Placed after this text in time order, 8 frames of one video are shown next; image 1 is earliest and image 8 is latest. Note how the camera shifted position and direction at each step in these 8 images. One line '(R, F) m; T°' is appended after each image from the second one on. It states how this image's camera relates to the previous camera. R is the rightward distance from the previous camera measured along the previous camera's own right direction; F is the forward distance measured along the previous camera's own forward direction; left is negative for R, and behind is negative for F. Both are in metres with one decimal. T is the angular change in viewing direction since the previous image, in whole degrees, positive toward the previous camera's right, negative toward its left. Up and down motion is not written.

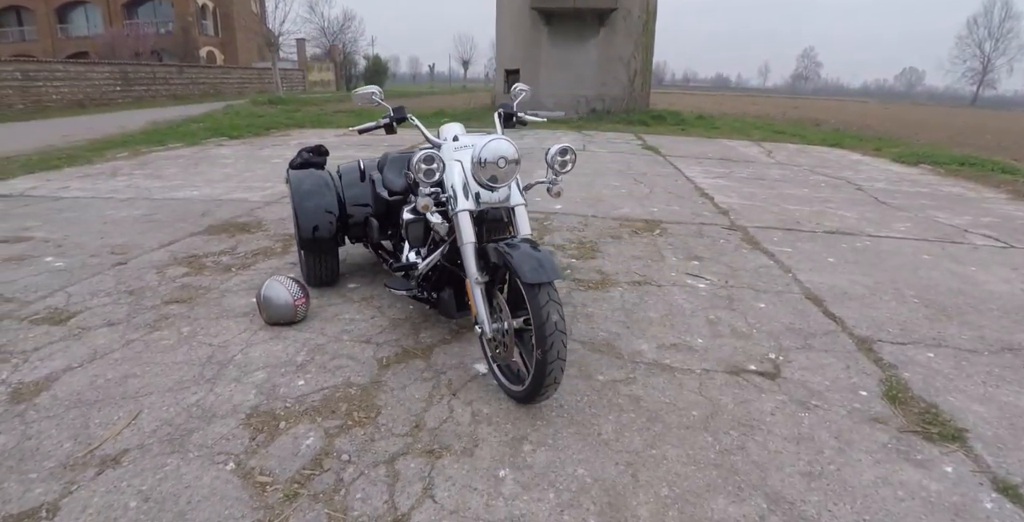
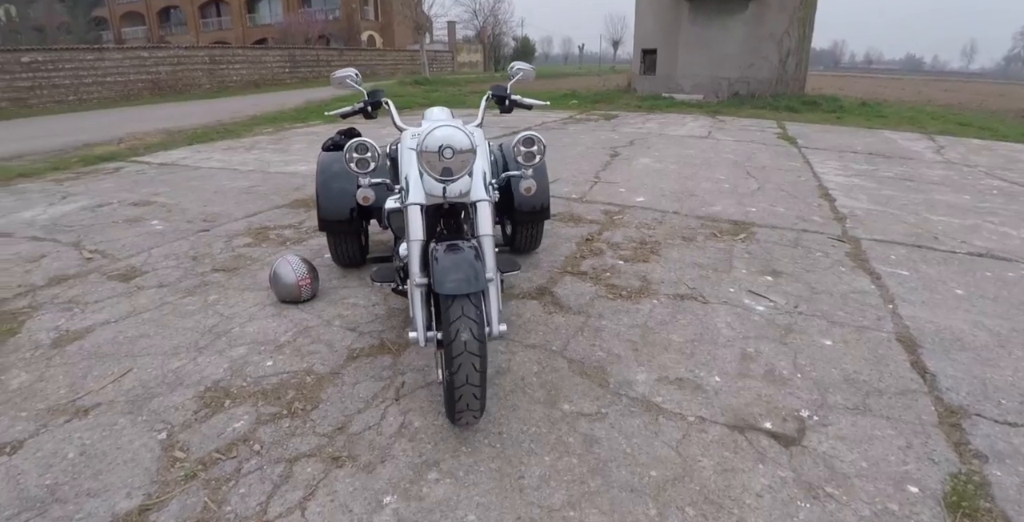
(+0.8, +0.5) m; -16°
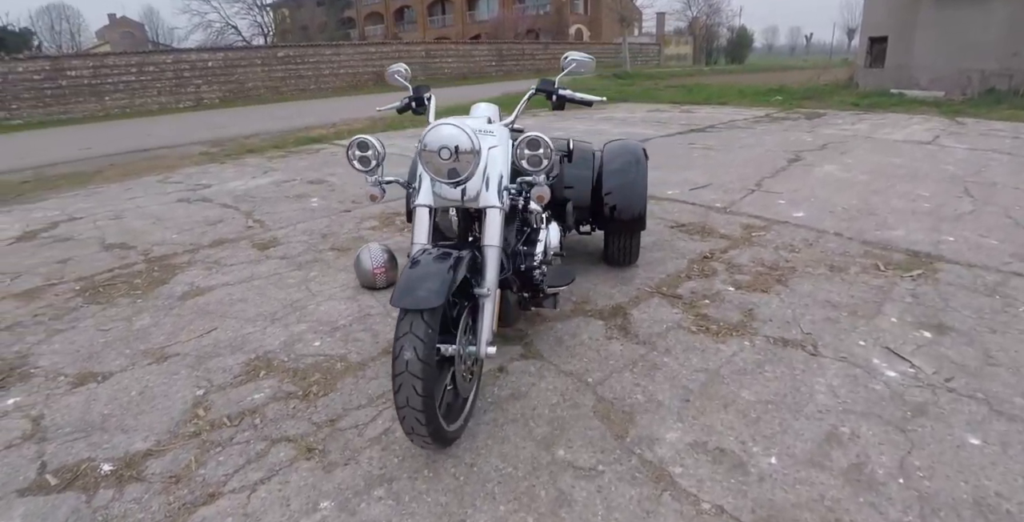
(+0.7, +0.4) m; -20°
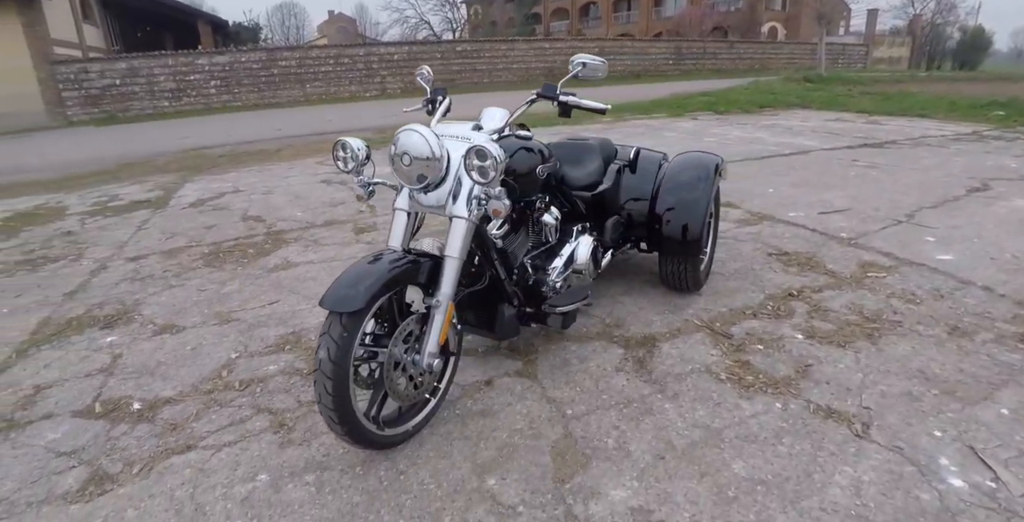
(+0.7, +0.2) m; -17°
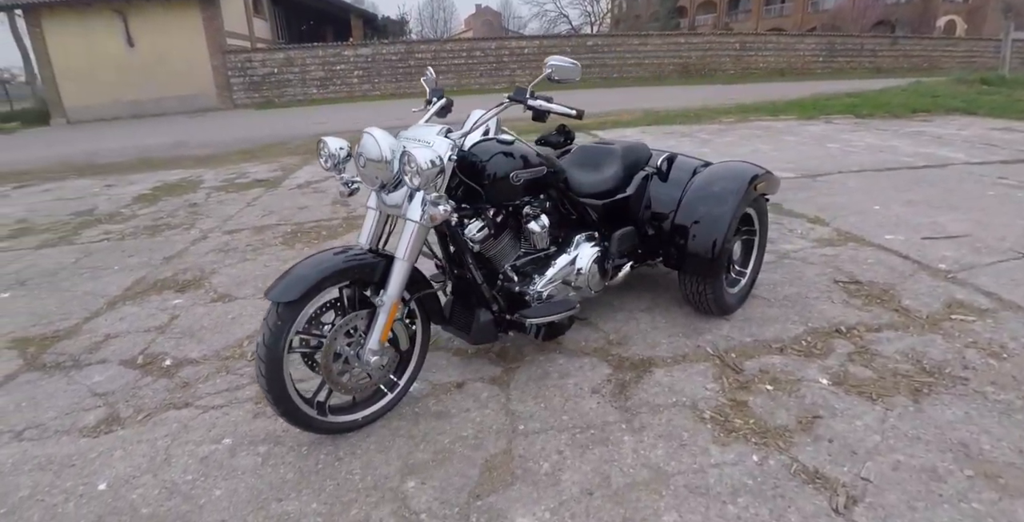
(+0.7, +0.1) m; -14°
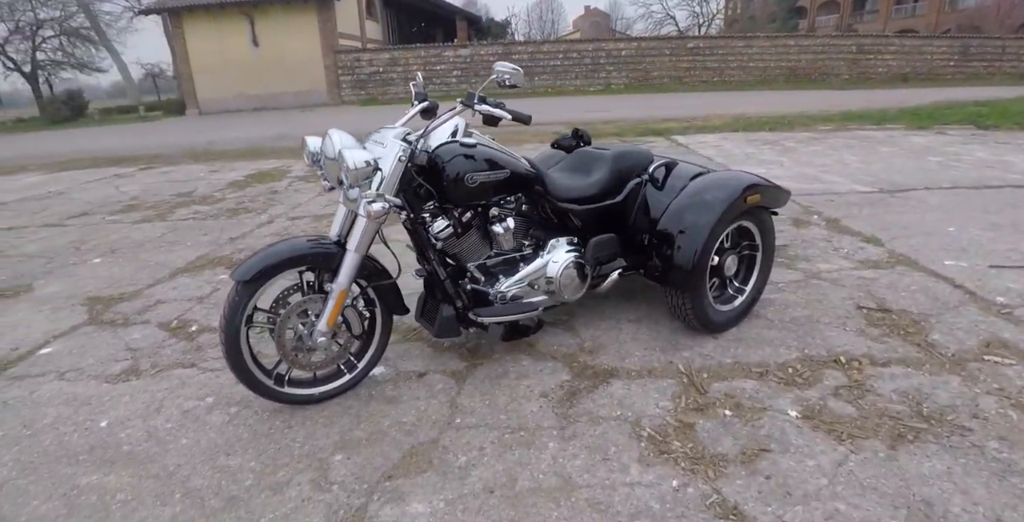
(+0.6, 0.0) m; -11°
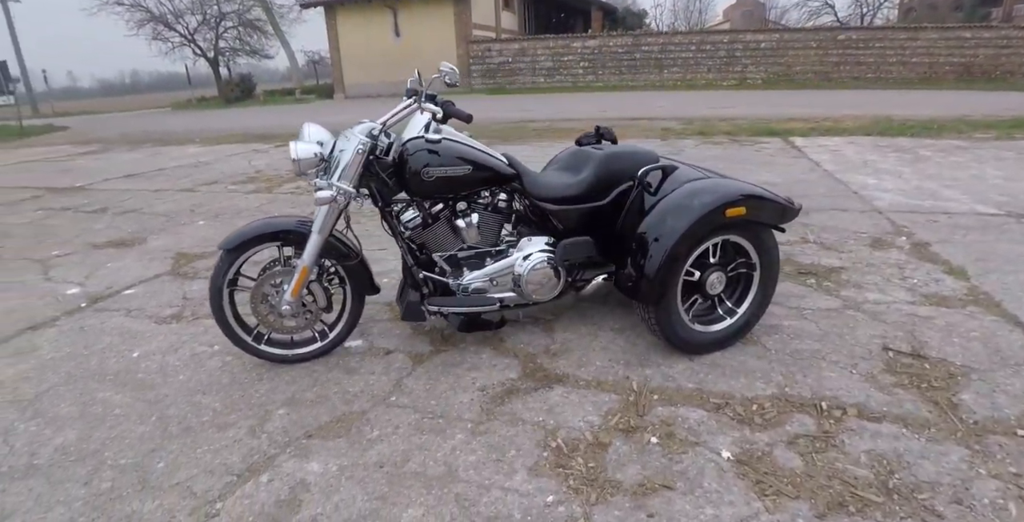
(+0.8, +0.1) m; -15°
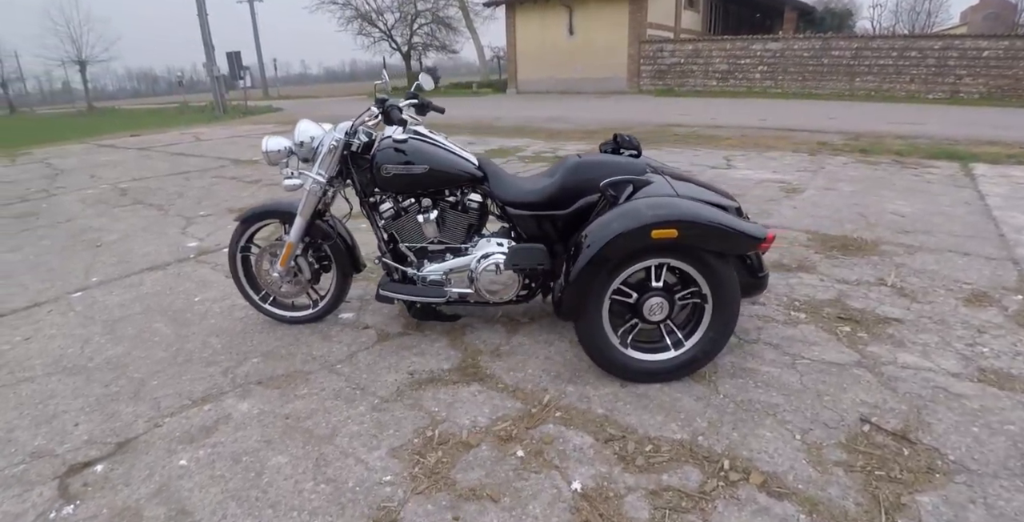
(+1.1, +0.1) m; -19°
